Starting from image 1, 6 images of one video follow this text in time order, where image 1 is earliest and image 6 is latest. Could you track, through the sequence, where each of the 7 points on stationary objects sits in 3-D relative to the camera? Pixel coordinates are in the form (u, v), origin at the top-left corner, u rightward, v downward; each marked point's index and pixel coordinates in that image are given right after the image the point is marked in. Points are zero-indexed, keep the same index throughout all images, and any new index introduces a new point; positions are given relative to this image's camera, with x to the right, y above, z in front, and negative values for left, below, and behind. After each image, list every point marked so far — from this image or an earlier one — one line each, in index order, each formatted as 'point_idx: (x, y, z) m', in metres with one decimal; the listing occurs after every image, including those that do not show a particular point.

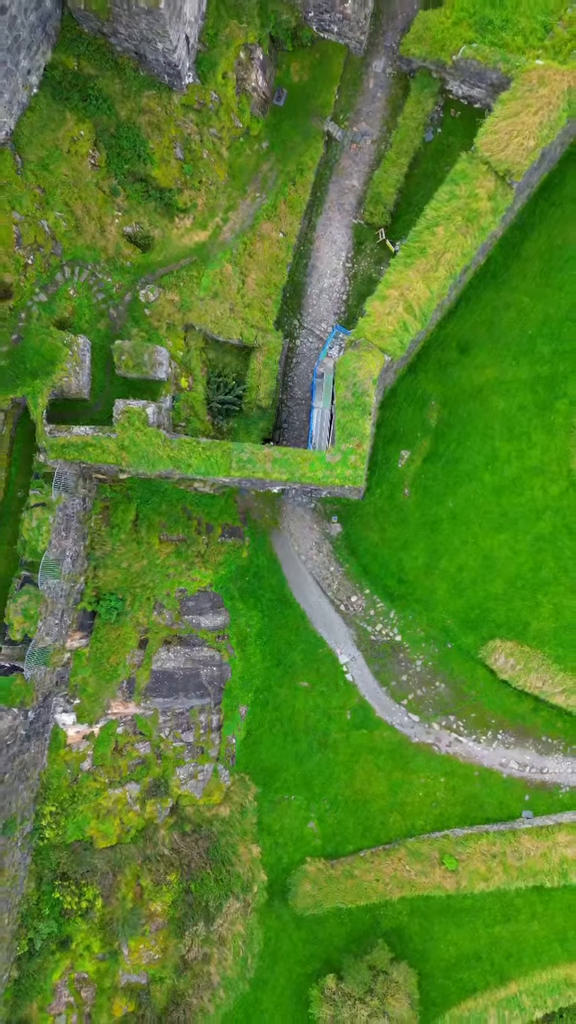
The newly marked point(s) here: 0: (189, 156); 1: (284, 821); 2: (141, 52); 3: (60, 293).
0: (-2.2, +7.8, +12.8) m
1: (-0.1, -8.0, +15.0) m
2: (-3.0, +9.3, +11.7) m
3: (-4.9, +4.7, +12.5) m
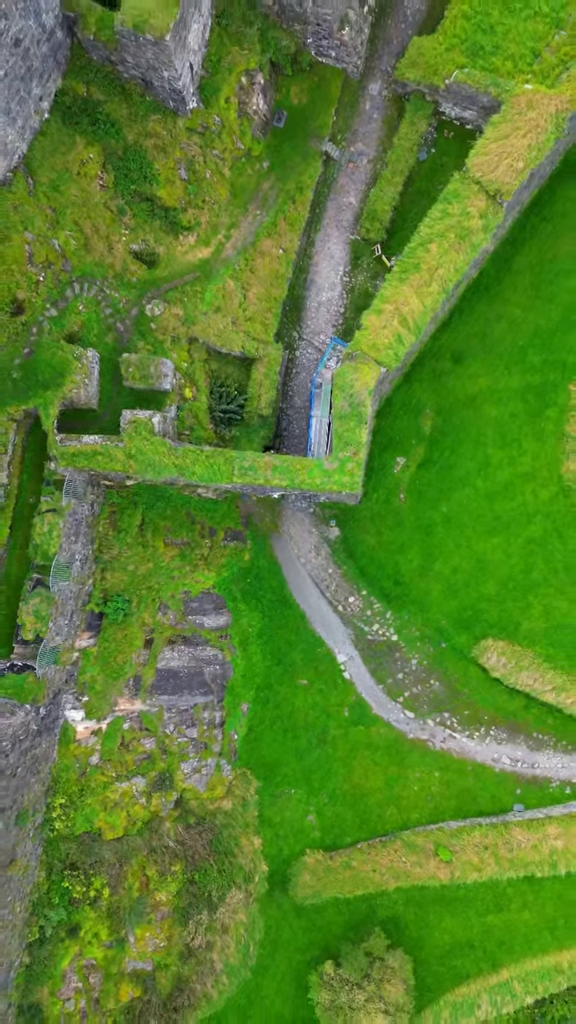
0: (-2.2, +7.7, +13.4) m
1: (-0.1, -8.1, +15.6) m
2: (-3.0, +9.2, +12.3) m
3: (-4.9, +4.6, +13.1) m
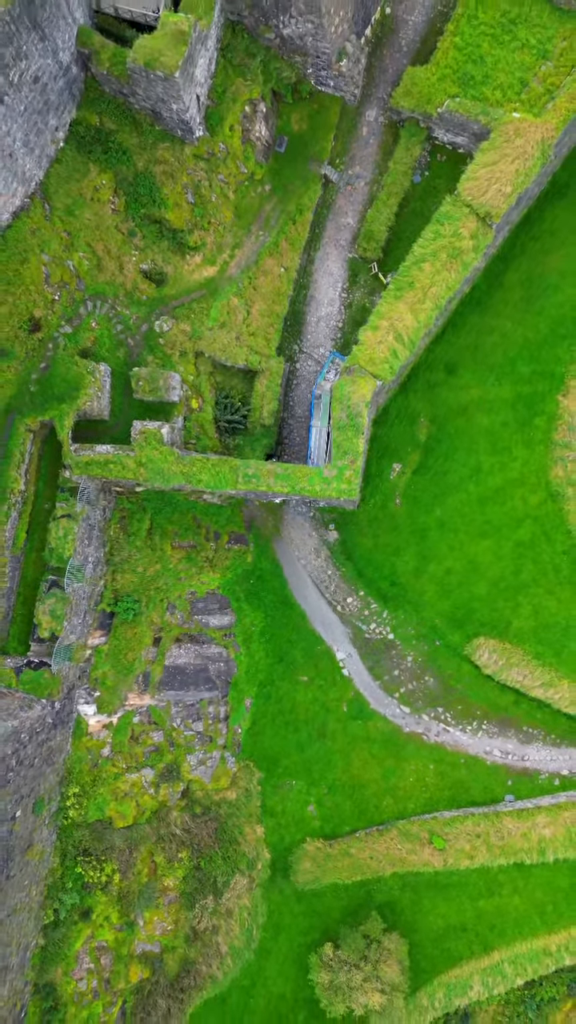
0: (-2.2, +7.6, +14.2) m
1: (-0.1, -8.2, +16.4) m
2: (-2.9, +9.0, +13.1) m
3: (-4.9, +4.4, +13.9) m
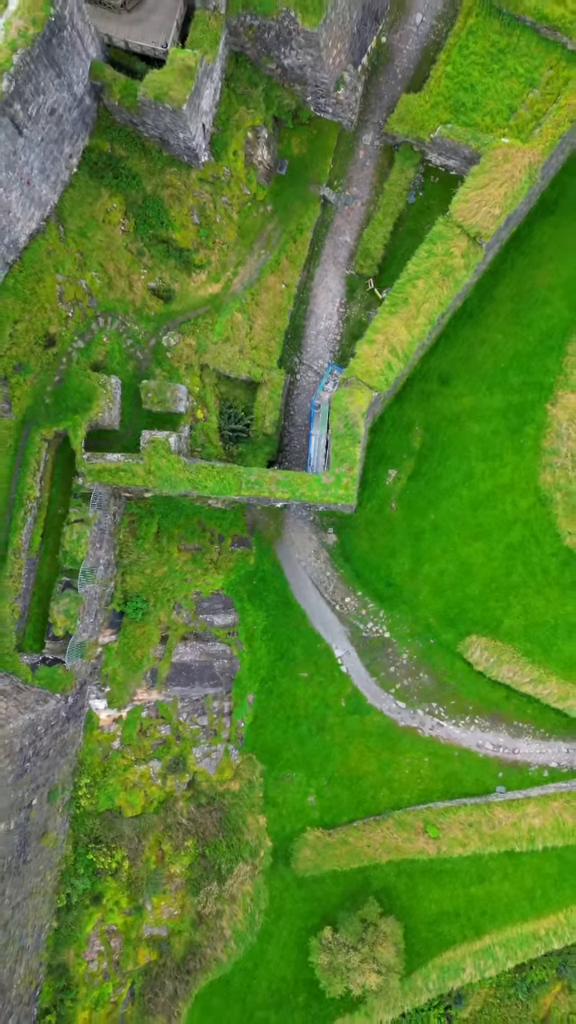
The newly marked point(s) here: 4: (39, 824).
0: (-2.1, +7.5, +14.9) m
1: (-0.1, -8.3, +17.1) m
2: (-2.9, +8.9, +13.9) m
3: (-4.9, +4.3, +14.7) m
4: (-6.2, -7.7, +14.4) m
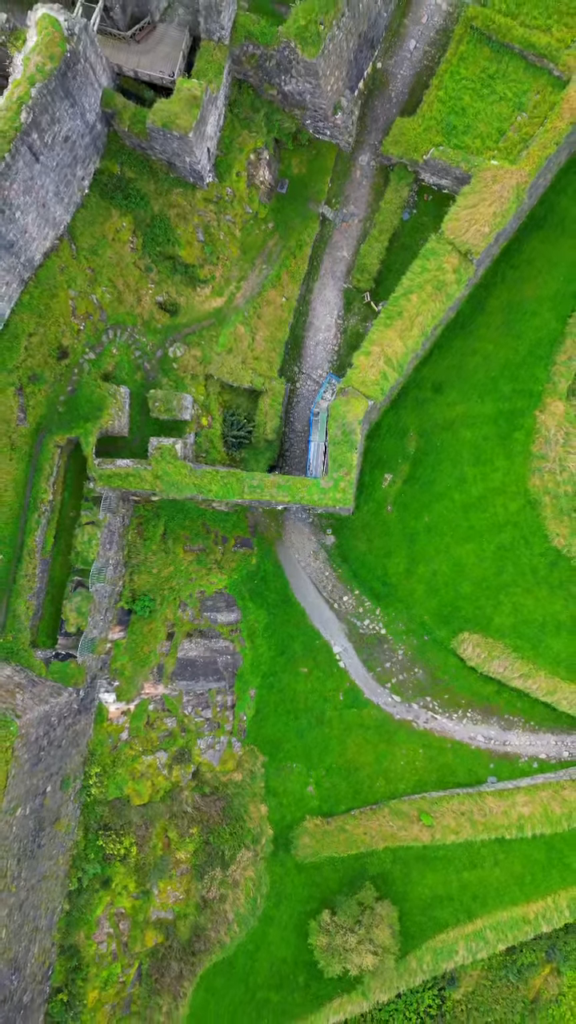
0: (-2.1, +7.4, +15.7) m
1: (0.0, -8.4, +17.9) m
2: (-2.9, +8.8, +14.7) m
3: (-4.9, +4.2, +15.4) m
4: (-6.2, -7.8, +15.2) m
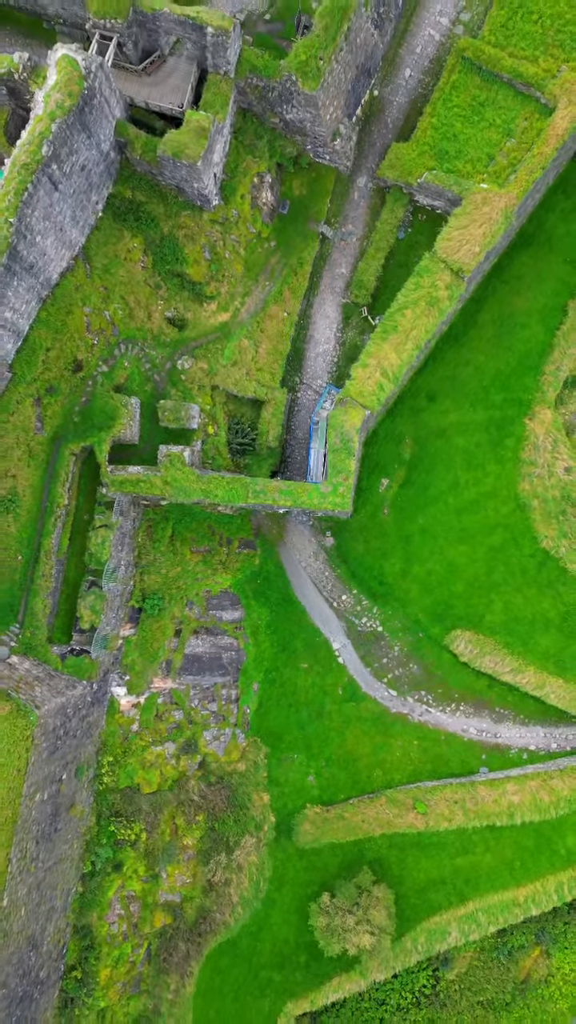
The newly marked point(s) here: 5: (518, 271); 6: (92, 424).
0: (-2.1, +7.3, +16.7) m
1: (0.0, -8.5, +18.9) m
2: (-2.9, +8.7, +15.6) m
3: (-4.8, +4.1, +16.4) m
4: (-6.1, -7.9, +16.1) m
5: (+7.4, +7.8, +18.8) m
6: (-5.4, +2.4, +16.0) m
